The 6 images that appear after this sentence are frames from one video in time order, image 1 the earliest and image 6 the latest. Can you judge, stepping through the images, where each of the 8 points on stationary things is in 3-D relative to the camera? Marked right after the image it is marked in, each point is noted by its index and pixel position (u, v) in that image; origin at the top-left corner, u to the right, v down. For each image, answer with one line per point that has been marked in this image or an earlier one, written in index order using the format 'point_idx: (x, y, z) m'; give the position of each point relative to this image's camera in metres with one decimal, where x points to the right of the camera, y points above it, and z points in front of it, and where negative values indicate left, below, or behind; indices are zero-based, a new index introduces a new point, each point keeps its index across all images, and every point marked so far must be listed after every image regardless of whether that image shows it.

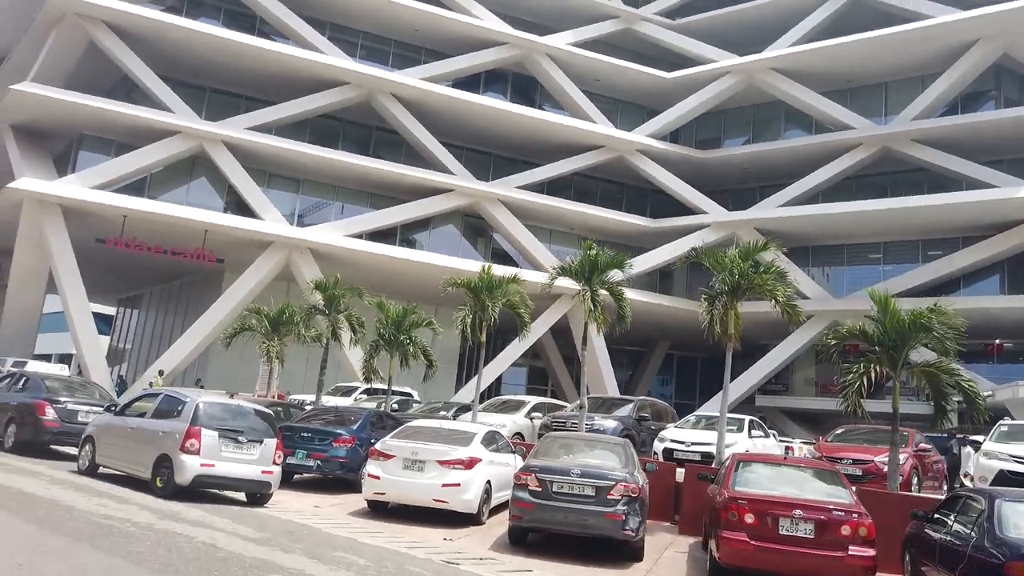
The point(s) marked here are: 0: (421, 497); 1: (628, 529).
0: (-1.0, -2.4, +8.8) m
1: (+1.1, -2.4, +7.5) m
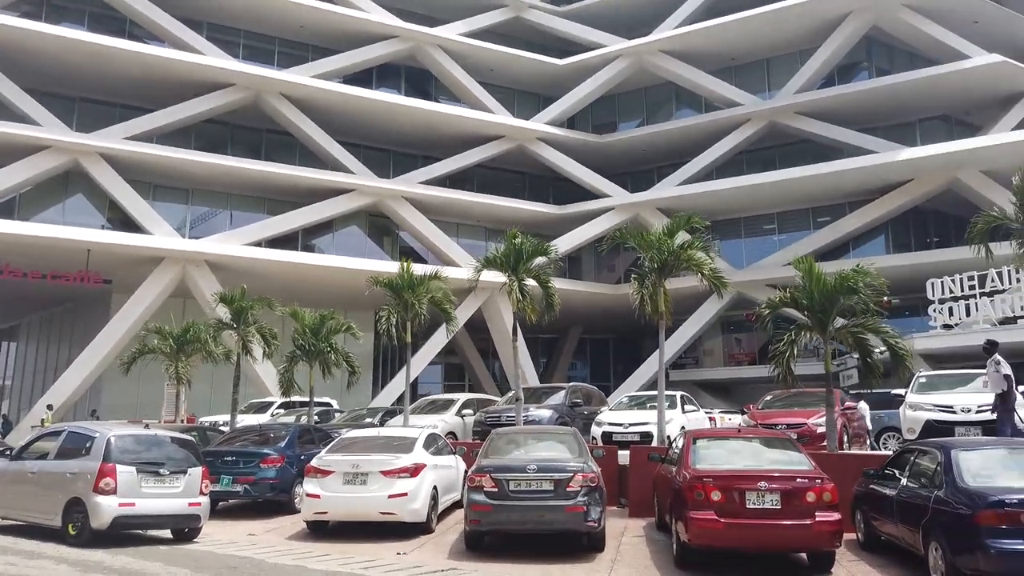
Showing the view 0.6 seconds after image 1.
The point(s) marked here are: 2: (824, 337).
0: (-1.6, -2.4, +8.3) m
1: (+0.7, -2.2, +7.3) m
2: (+4.3, -0.7, +10.4) m
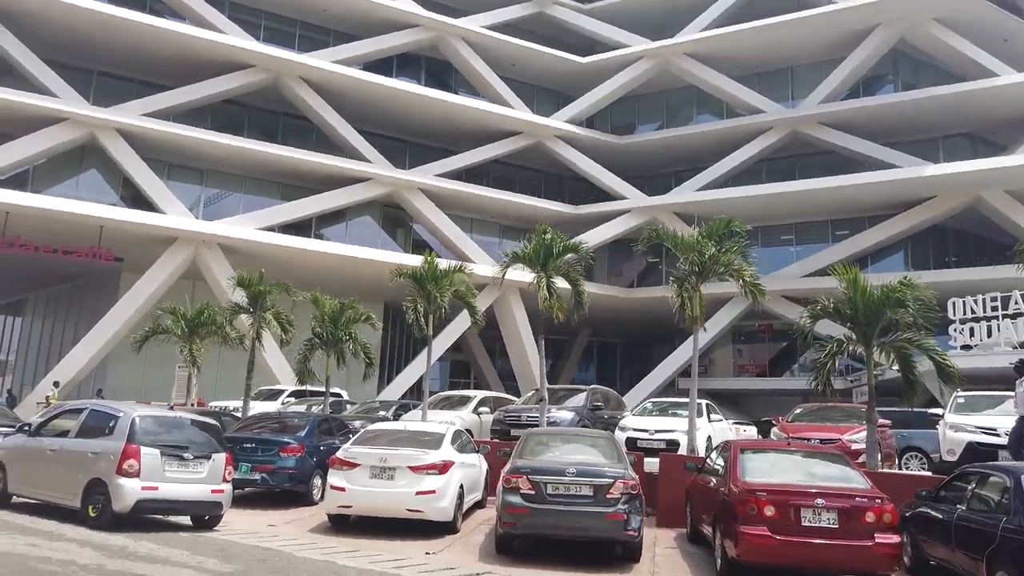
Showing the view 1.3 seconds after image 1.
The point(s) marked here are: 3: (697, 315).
0: (-1.2, -2.3, +8.0) m
1: (+1.1, -2.2, +7.0) m
2: (+4.7, -0.8, +10.1) m
3: (+2.9, -0.4, +12.0) m
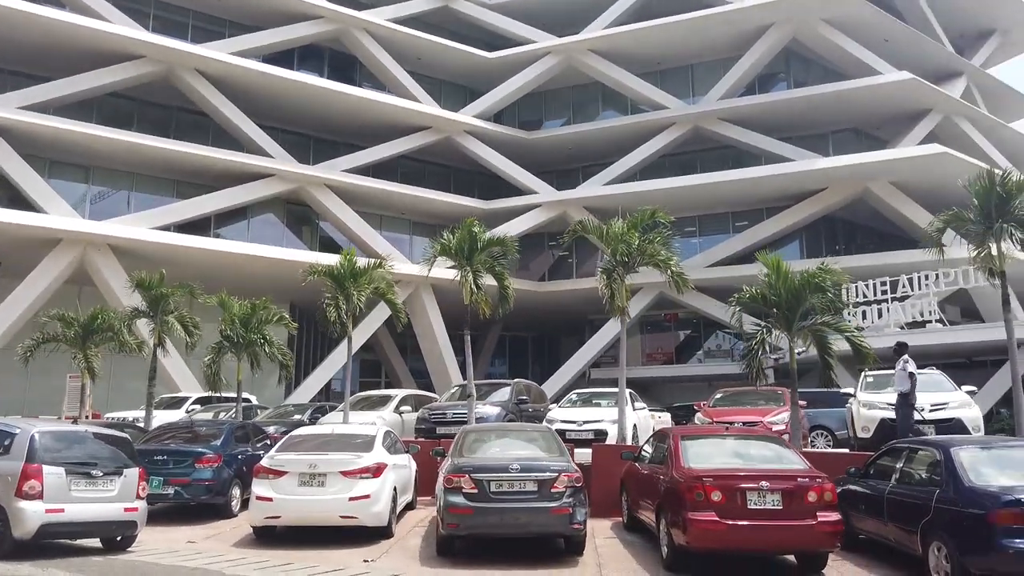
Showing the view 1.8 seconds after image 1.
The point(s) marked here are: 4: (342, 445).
0: (-1.9, -2.2, +7.6) m
1: (+0.6, -2.1, +6.9) m
2: (+3.7, -0.6, +10.4) m
3: (+1.7, -0.3, +12.1) m
4: (-1.8, -1.7, +8.3) m
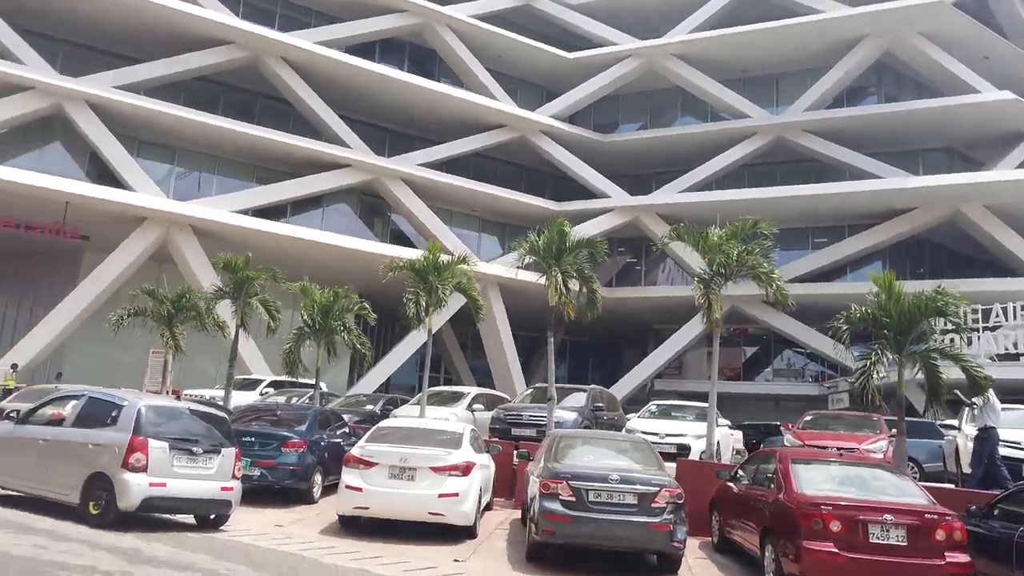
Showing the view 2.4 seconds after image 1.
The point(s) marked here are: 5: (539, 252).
0: (-1.0, -2.2, +7.5) m
1: (+1.4, -2.2, +6.6) m
2: (+4.9, -0.9, +9.9) m
3: (+3.1, -0.5, +11.7) m
4: (-0.9, -1.6, +8.2) m
5: (+0.4, +0.6, +12.0) m
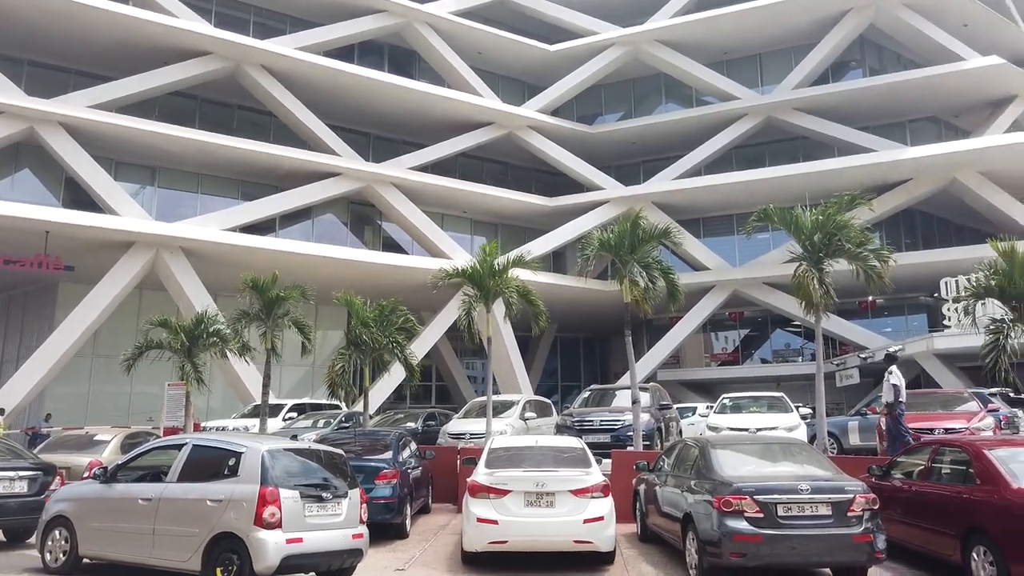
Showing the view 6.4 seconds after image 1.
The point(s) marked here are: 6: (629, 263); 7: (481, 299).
0: (+0.4, -2.2, +6.7) m
1: (+2.8, -2.0, +5.9) m
2: (+6.0, -0.5, +9.4) m
3: (+4.1, -0.2, +11.1) m
4: (+0.4, -1.7, +7.4) m
5: (+1.3, +0.6, +11.3) m
6: (+1.6, +0.4, +11.6) m
7: (-0.5, -0.2, +12.2) m
